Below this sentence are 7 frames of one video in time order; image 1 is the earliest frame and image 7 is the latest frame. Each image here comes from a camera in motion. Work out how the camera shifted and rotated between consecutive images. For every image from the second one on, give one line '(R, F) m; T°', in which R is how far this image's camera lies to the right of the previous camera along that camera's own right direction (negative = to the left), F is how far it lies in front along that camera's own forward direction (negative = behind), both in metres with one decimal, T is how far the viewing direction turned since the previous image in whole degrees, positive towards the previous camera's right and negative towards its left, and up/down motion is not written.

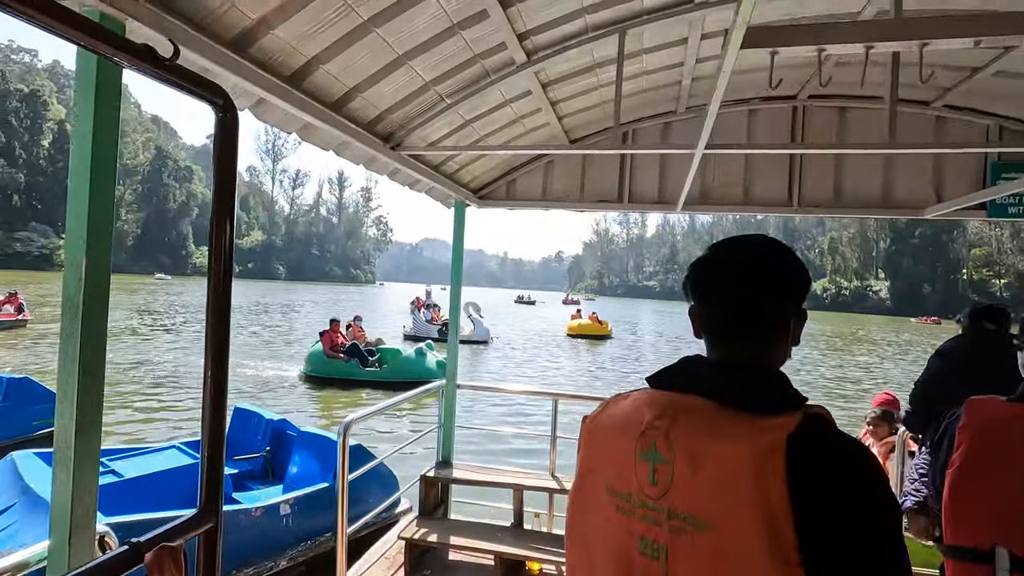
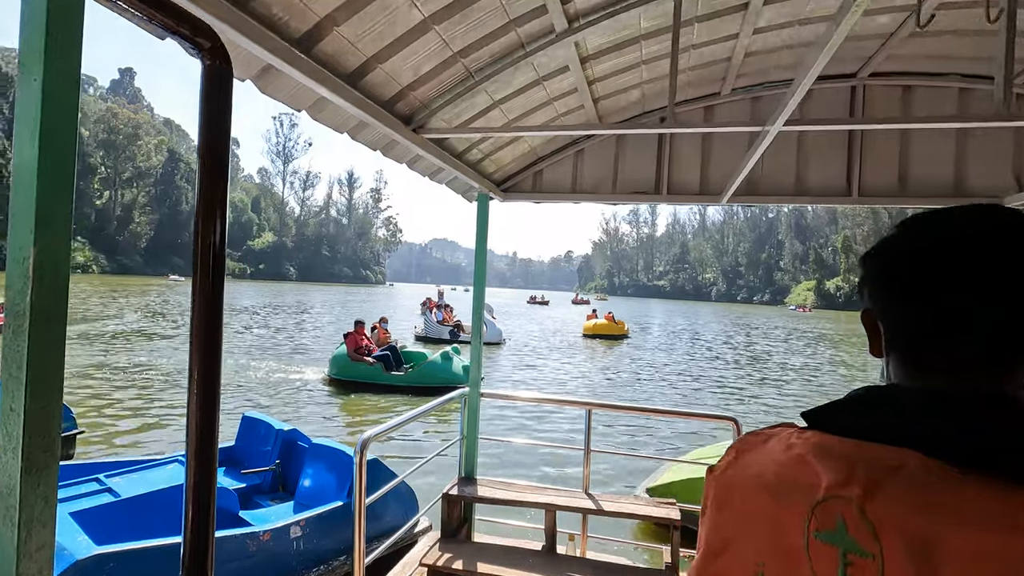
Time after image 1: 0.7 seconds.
(-0.1, +0.4) m; -1°
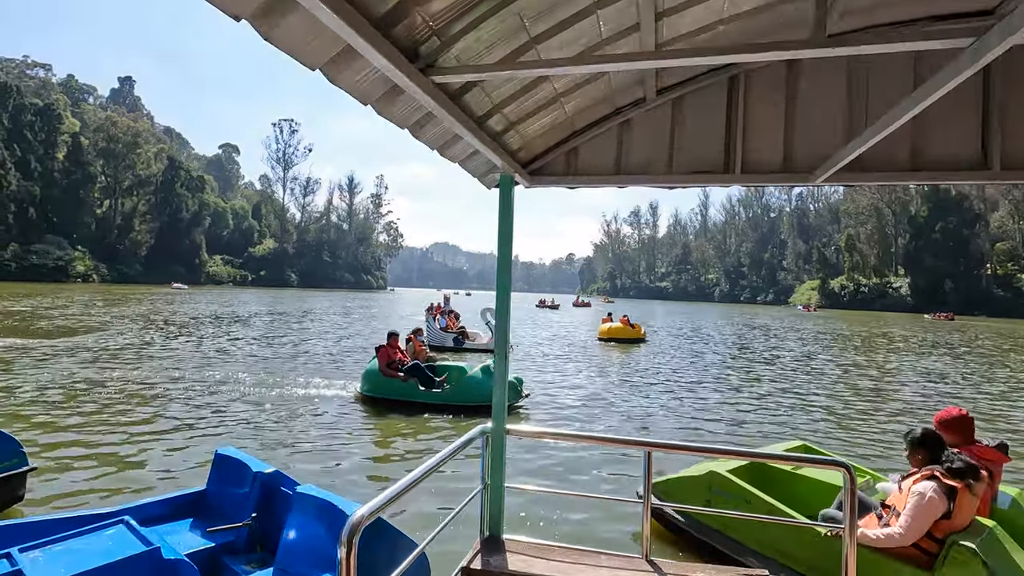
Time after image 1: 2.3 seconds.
(-0.2, +0.9) m; 0°
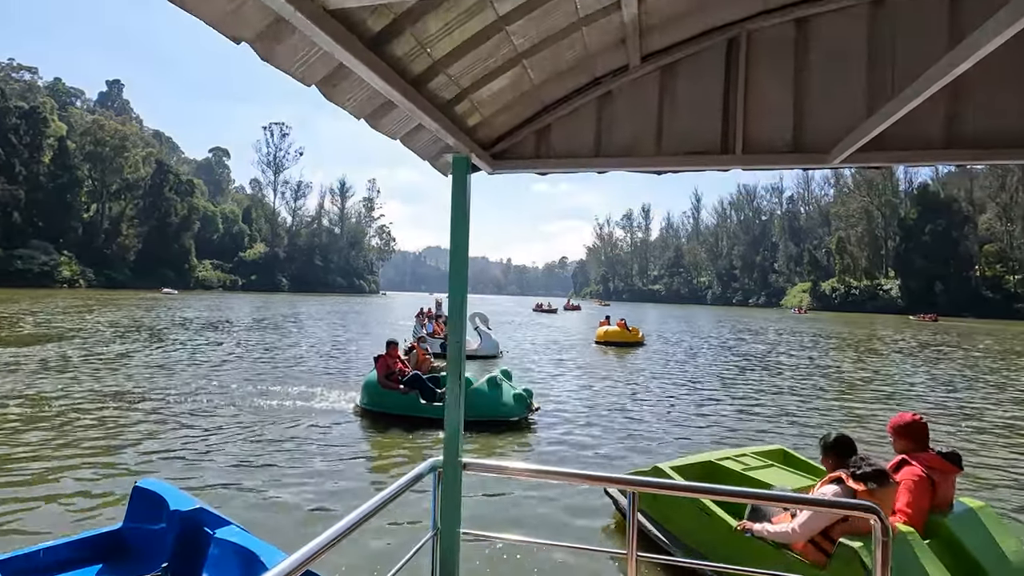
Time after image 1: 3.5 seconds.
(+0.2, +0.5) m; +1°
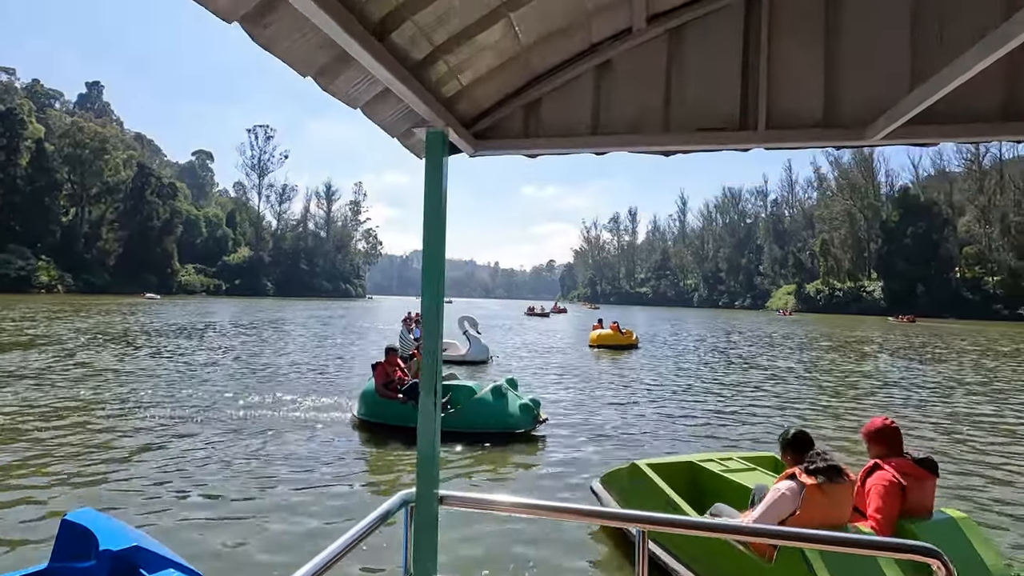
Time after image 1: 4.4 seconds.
(0.0, +0.4) m; +1°
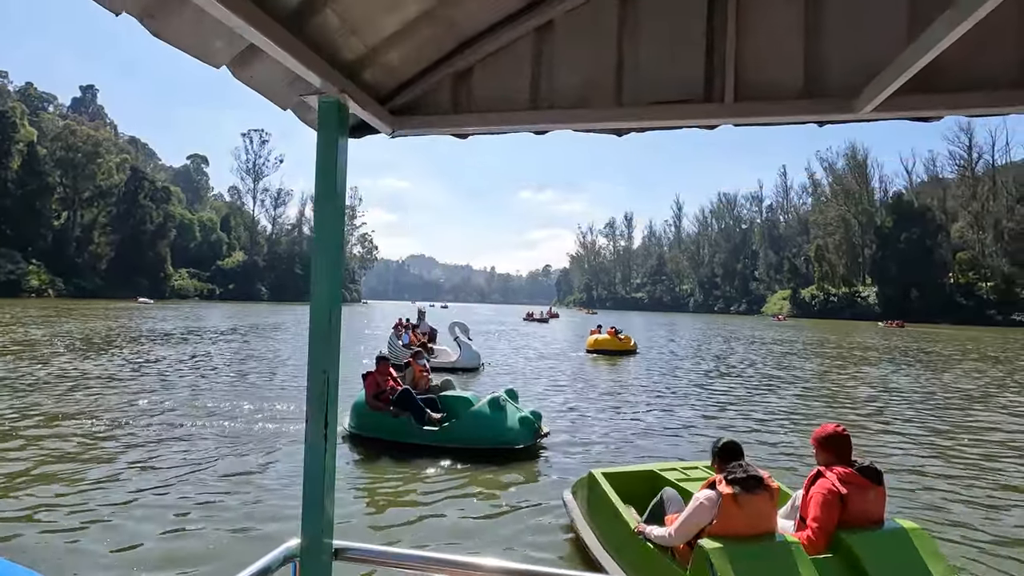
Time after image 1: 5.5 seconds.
(-0.1, +0.4) m; 0°
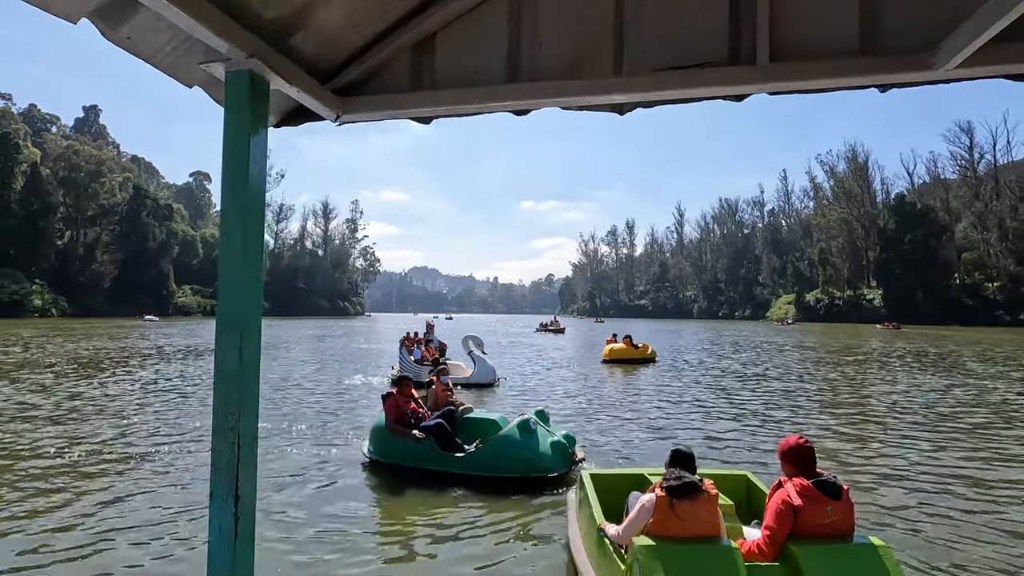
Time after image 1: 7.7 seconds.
(+0.1, +0.4) m; 0°
